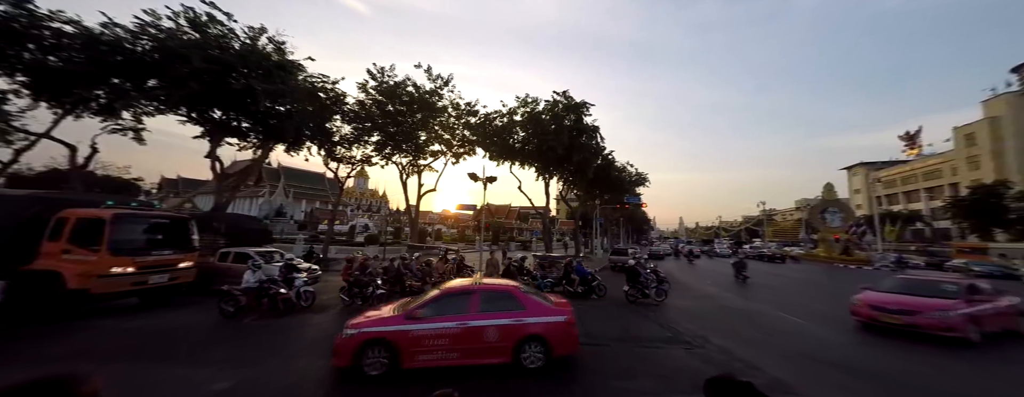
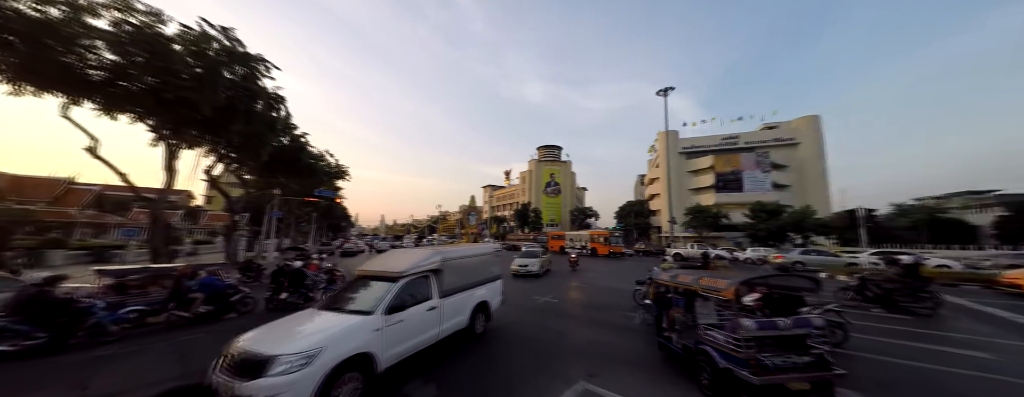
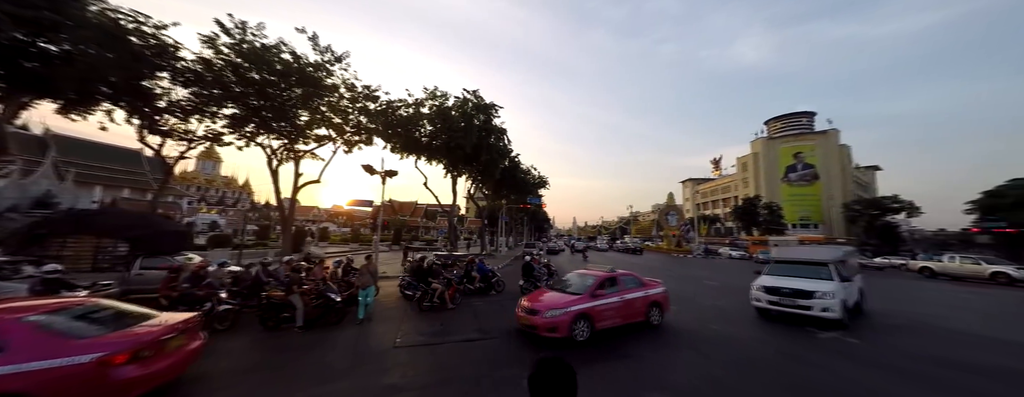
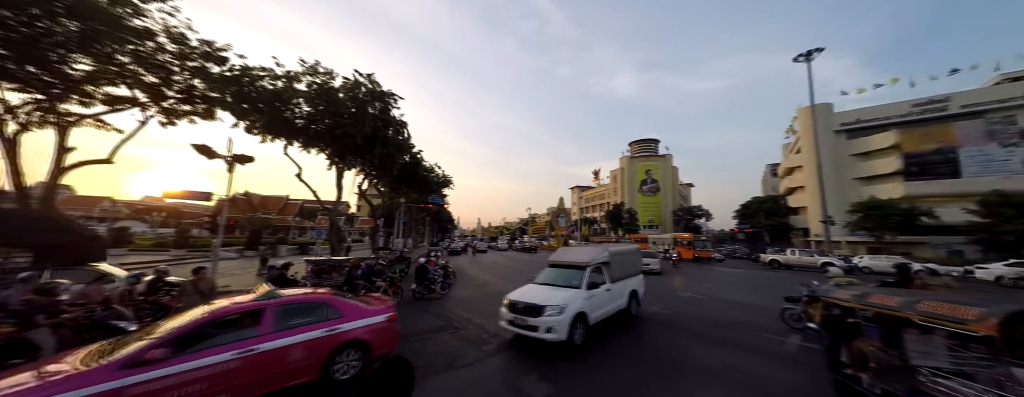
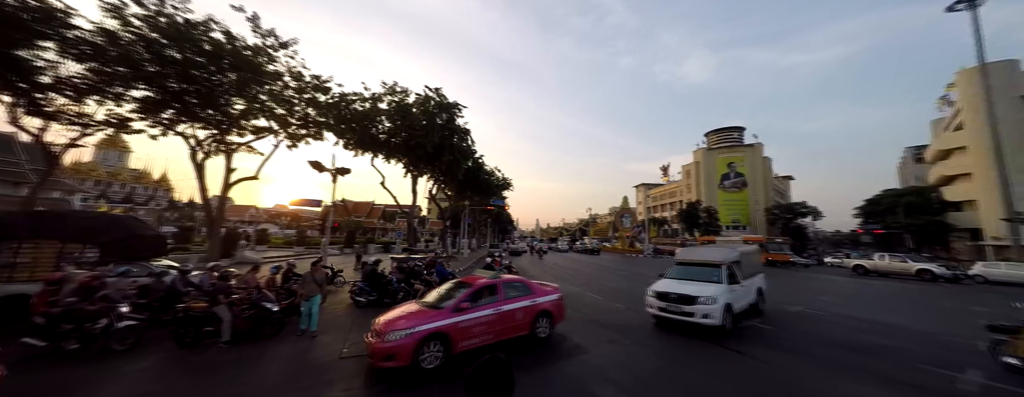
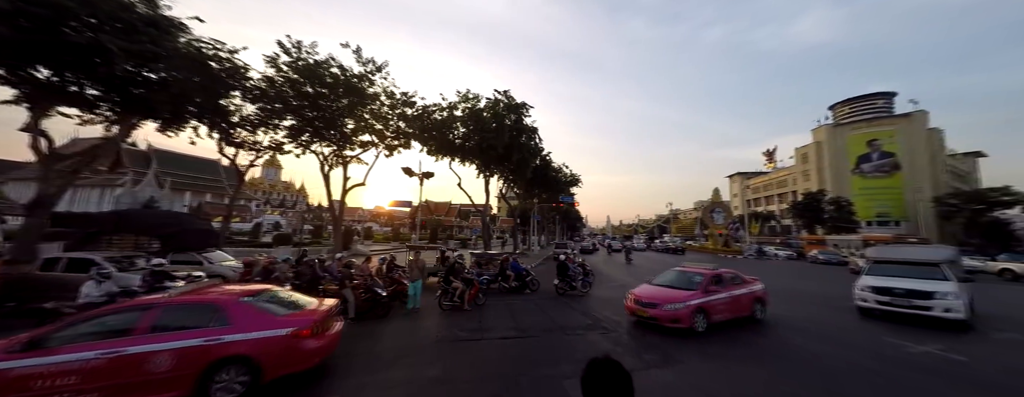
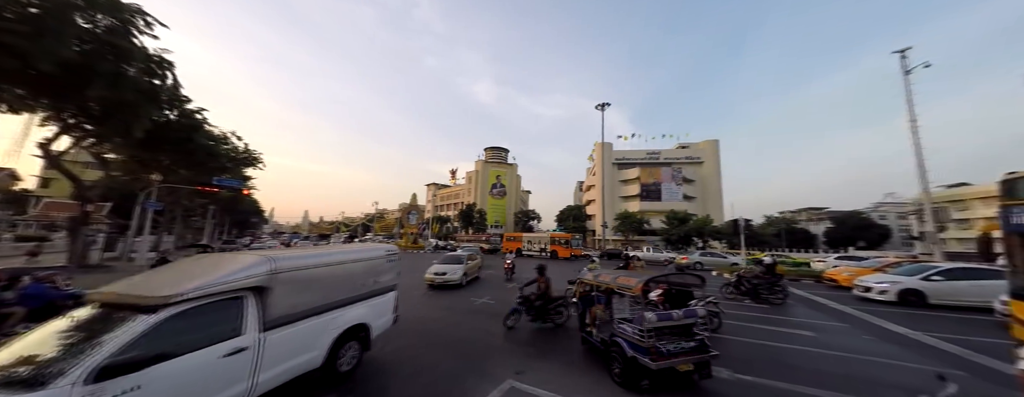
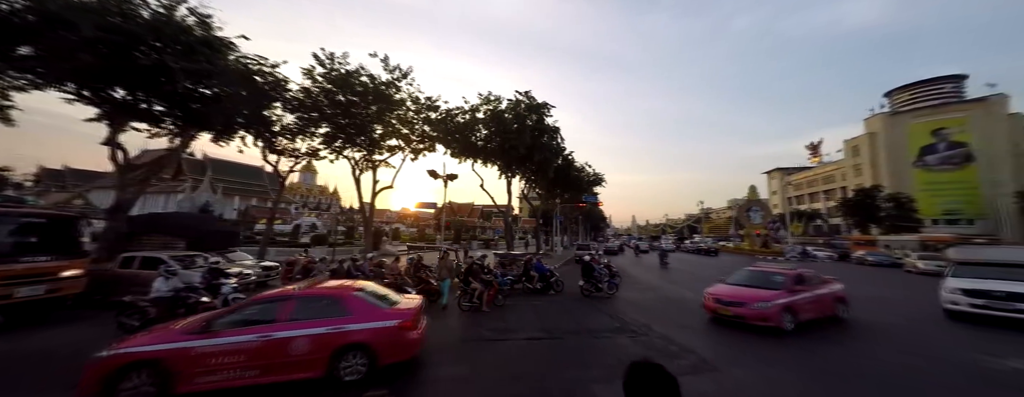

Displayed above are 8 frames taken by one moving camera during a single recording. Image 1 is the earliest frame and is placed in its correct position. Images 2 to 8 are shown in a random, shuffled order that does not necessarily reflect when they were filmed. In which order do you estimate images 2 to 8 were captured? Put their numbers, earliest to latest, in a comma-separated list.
8, 6, 3, 5, 4, 2, 7
